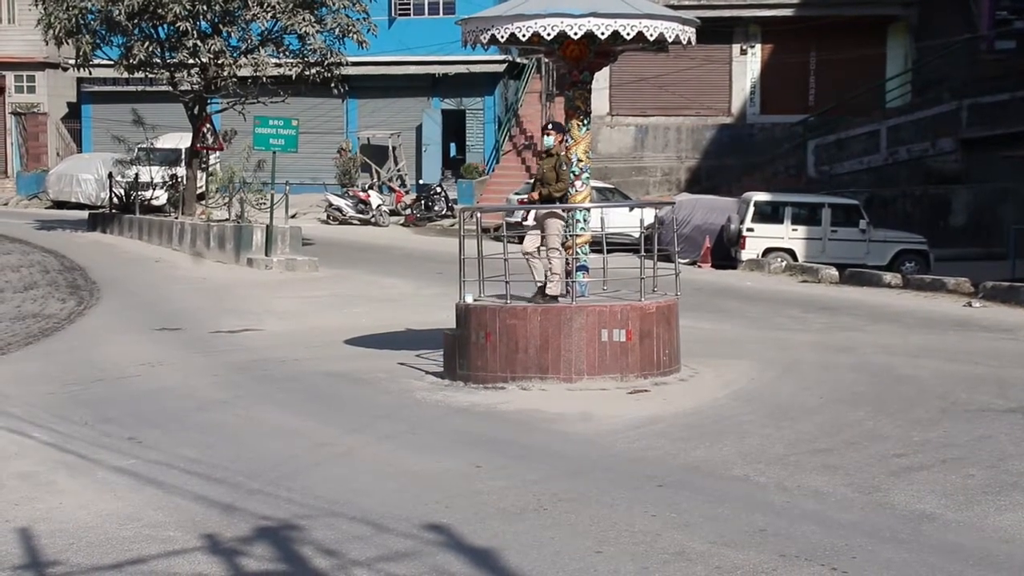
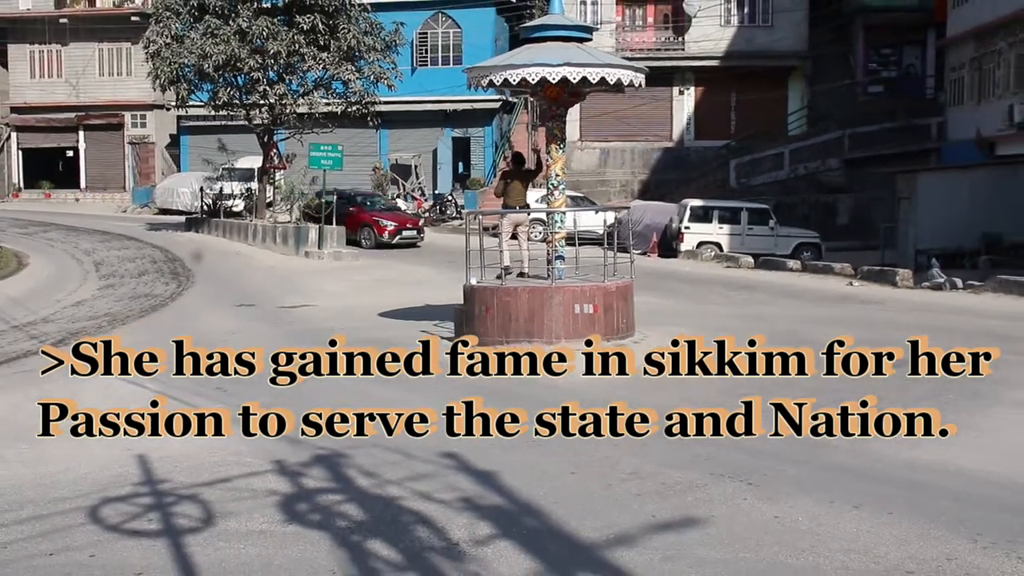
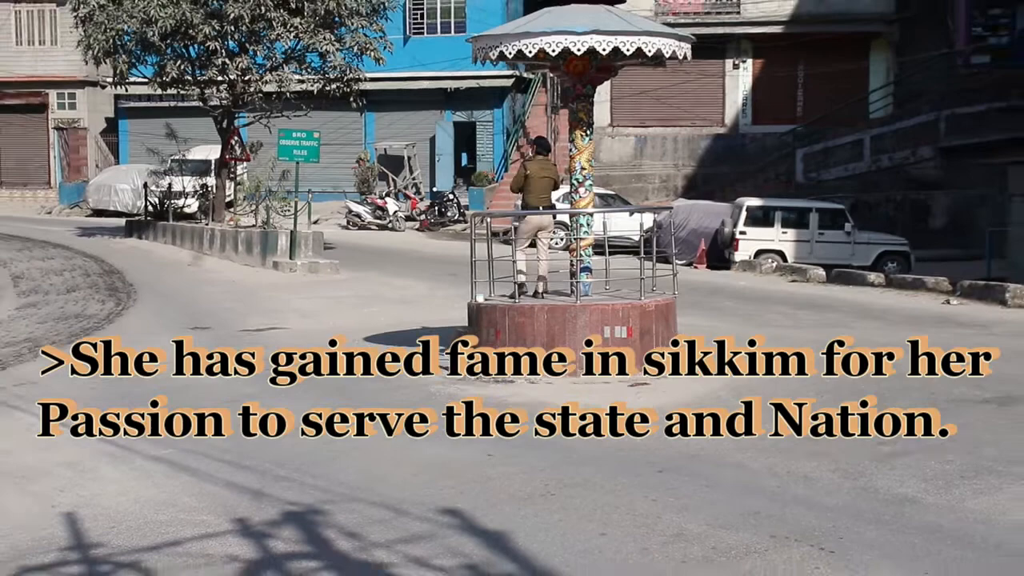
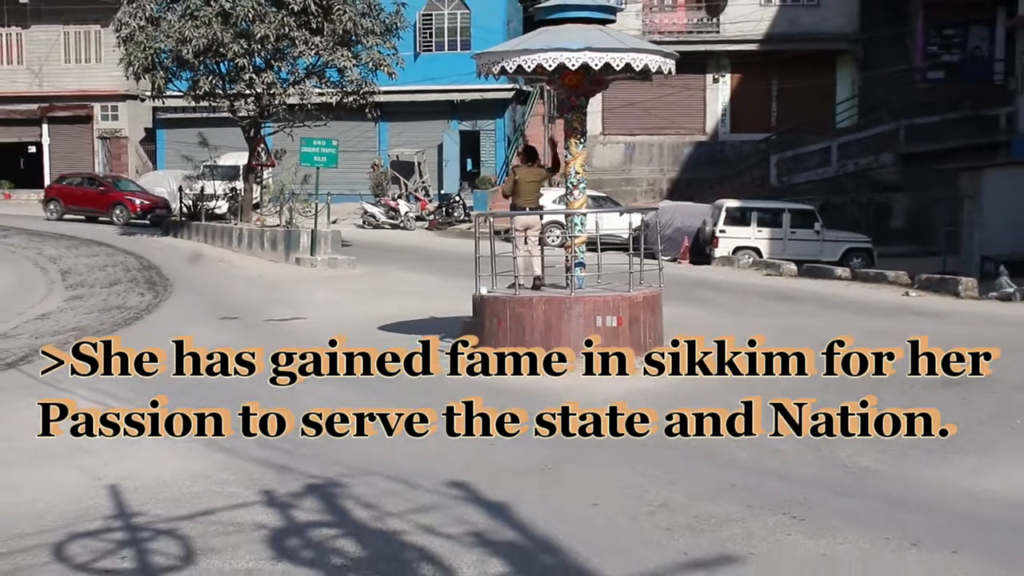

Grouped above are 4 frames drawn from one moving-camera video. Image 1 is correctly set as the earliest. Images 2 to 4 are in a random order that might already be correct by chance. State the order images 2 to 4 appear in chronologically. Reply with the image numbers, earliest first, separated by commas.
3, 4, 2
